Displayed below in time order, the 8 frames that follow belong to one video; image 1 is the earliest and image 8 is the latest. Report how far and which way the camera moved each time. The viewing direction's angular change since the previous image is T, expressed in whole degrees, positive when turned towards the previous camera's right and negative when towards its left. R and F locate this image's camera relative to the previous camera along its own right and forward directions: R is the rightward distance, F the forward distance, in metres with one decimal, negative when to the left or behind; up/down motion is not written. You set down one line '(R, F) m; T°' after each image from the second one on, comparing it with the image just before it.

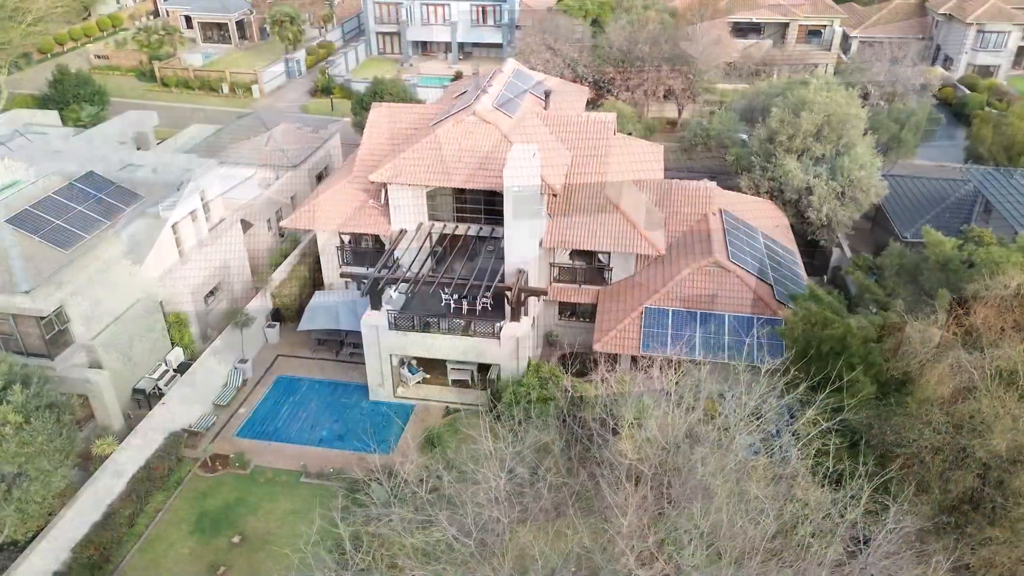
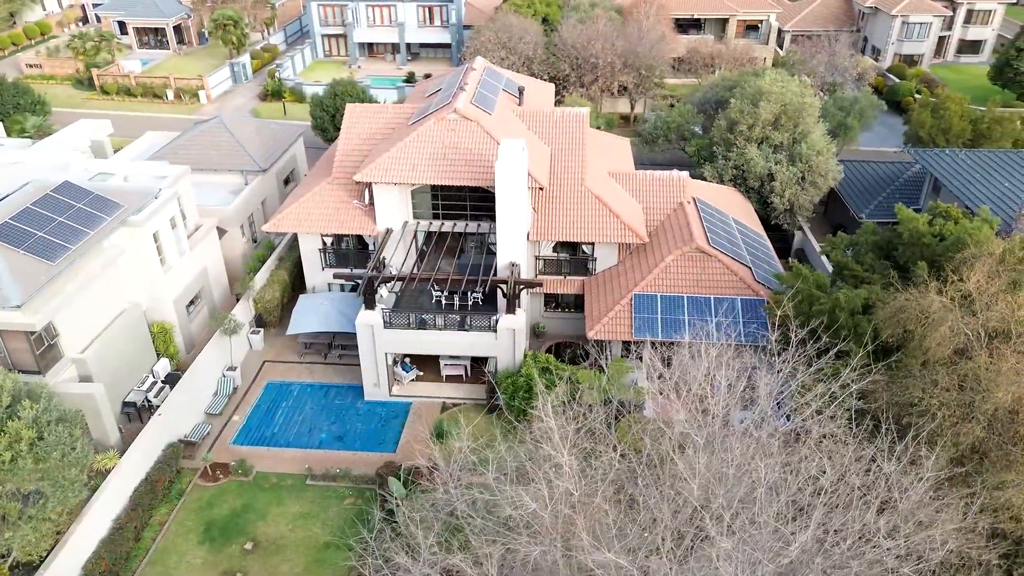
(-2.0, -0.4) m; +5°
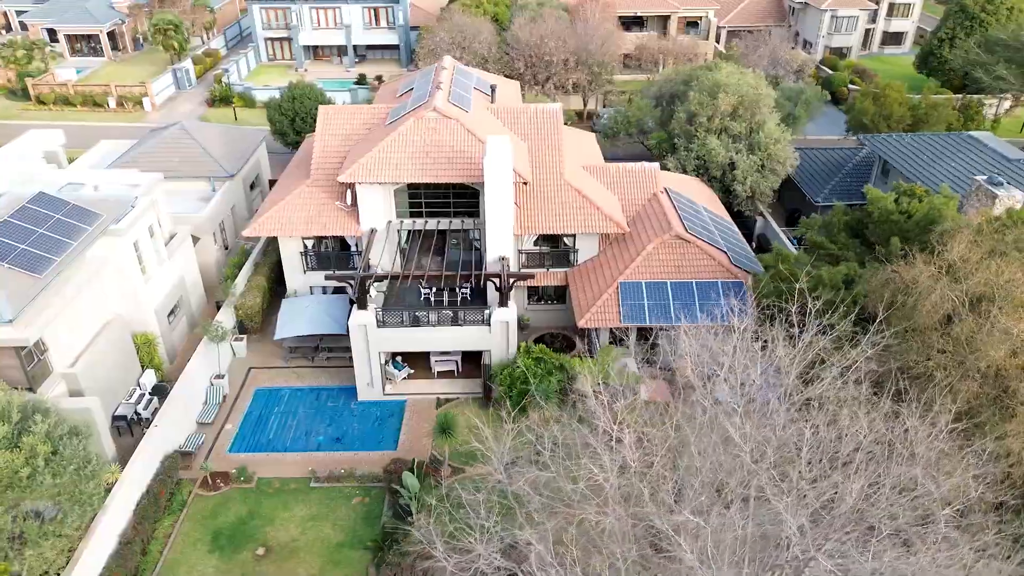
(-1.9, -0.4) m; +5°
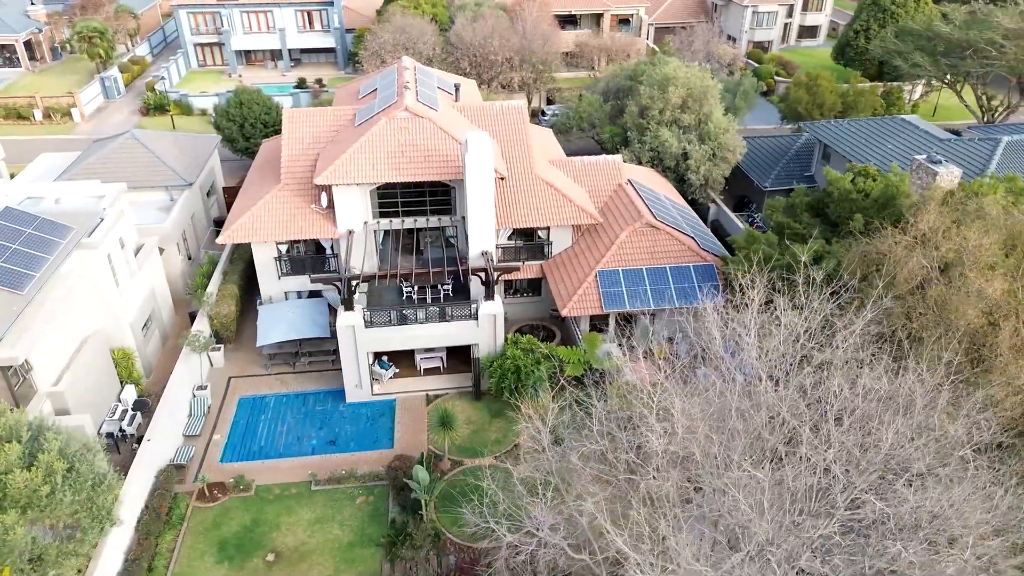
(-2.1, -0.5) m; +5°
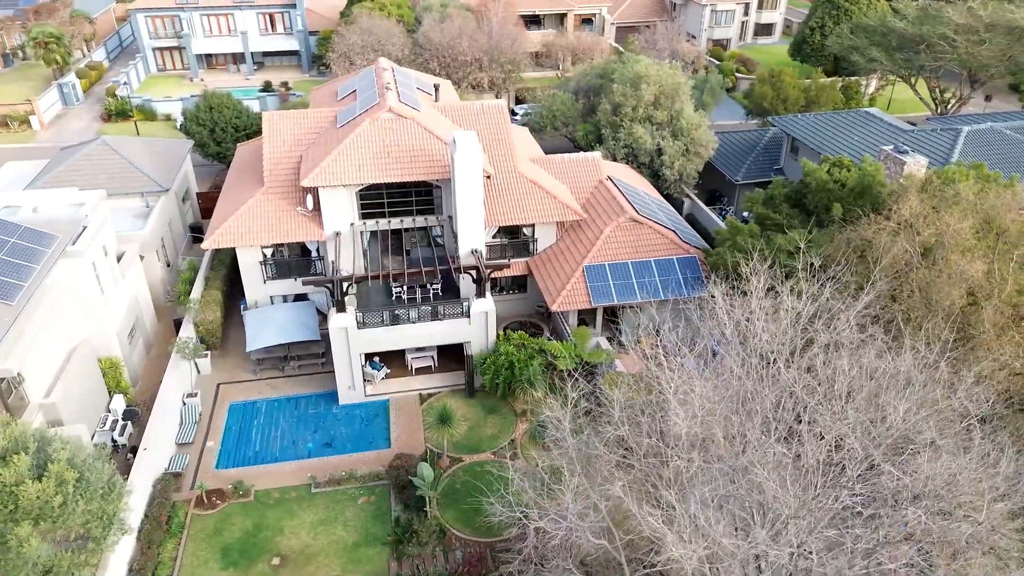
(-1.1, -0.3) m; +3°
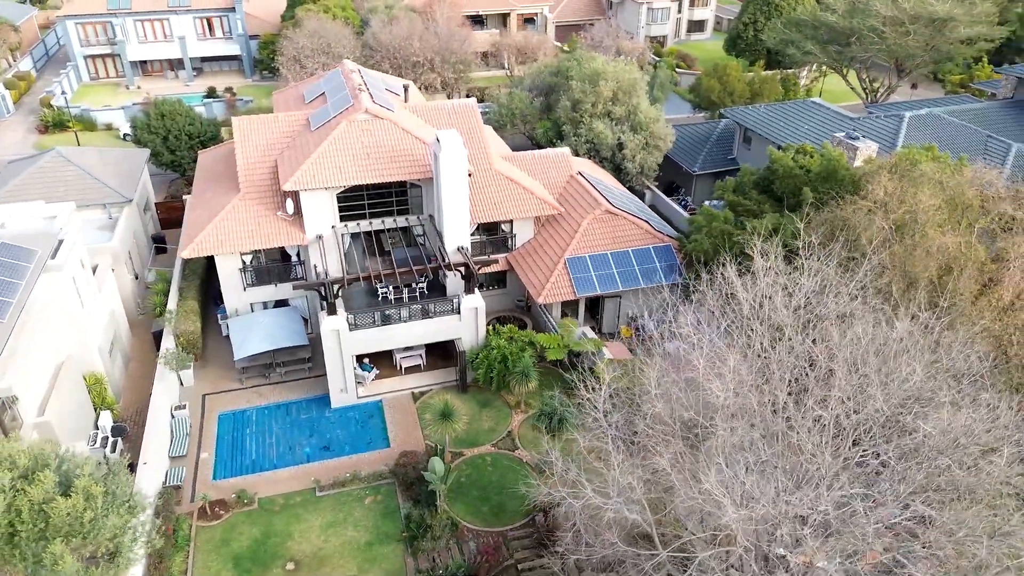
(-2.0, -0.4) m; +5°
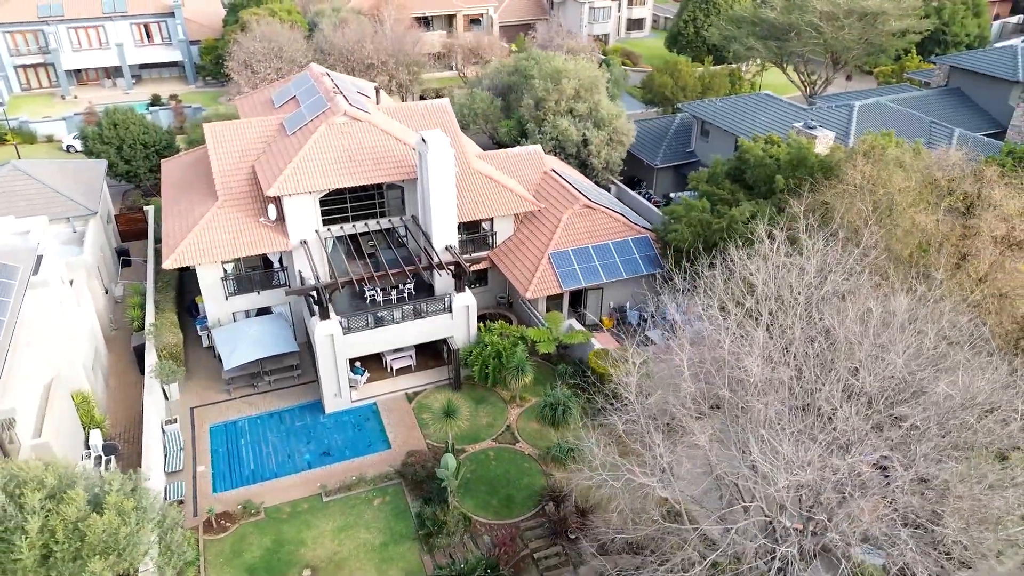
(-2.0, -0.3) m; +5°
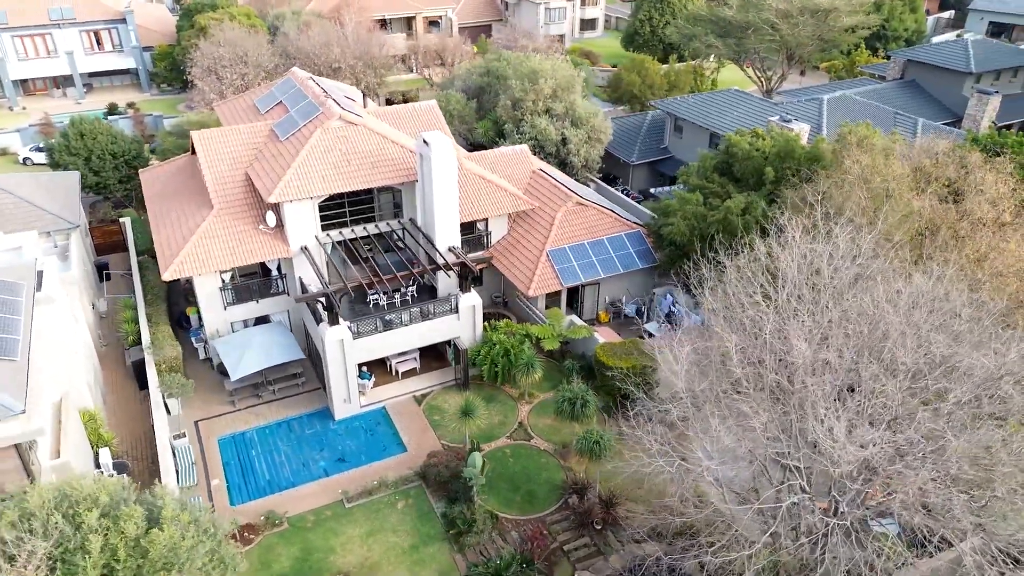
(-2.2, -0.2) m; +4°
